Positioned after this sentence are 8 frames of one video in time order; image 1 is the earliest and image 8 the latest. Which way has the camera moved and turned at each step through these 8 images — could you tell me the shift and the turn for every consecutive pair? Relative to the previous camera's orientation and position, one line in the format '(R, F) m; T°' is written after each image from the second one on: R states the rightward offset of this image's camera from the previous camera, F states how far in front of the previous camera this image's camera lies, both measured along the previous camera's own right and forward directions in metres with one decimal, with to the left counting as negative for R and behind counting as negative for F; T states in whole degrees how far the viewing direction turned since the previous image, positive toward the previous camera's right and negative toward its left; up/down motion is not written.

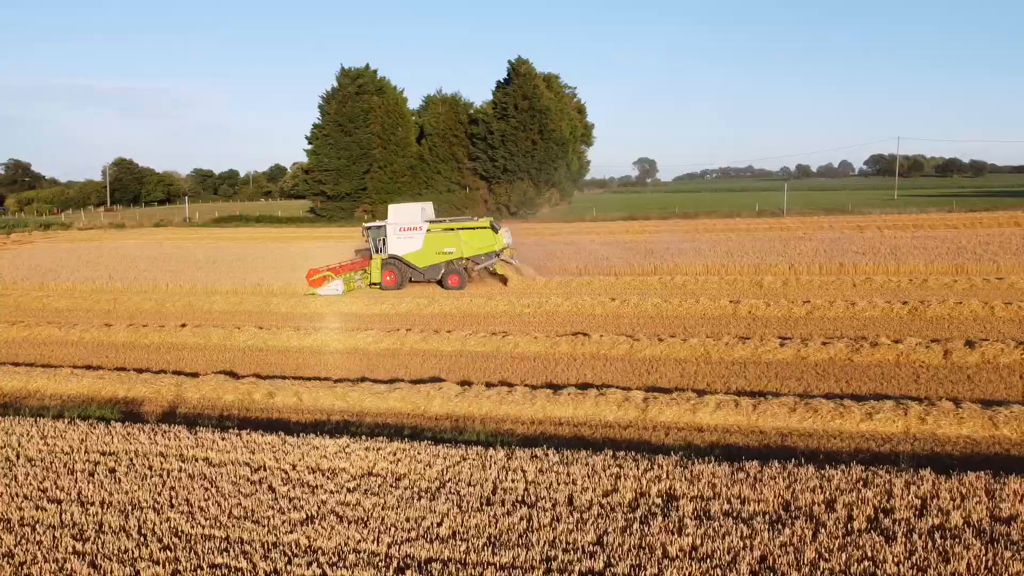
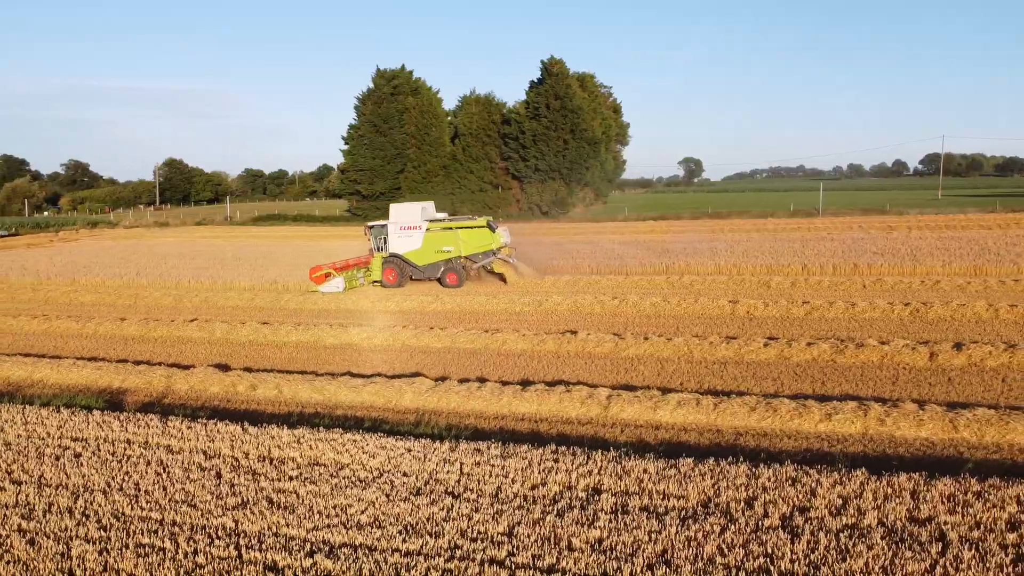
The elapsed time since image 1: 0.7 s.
(+1.0, -0.1) m; -3°
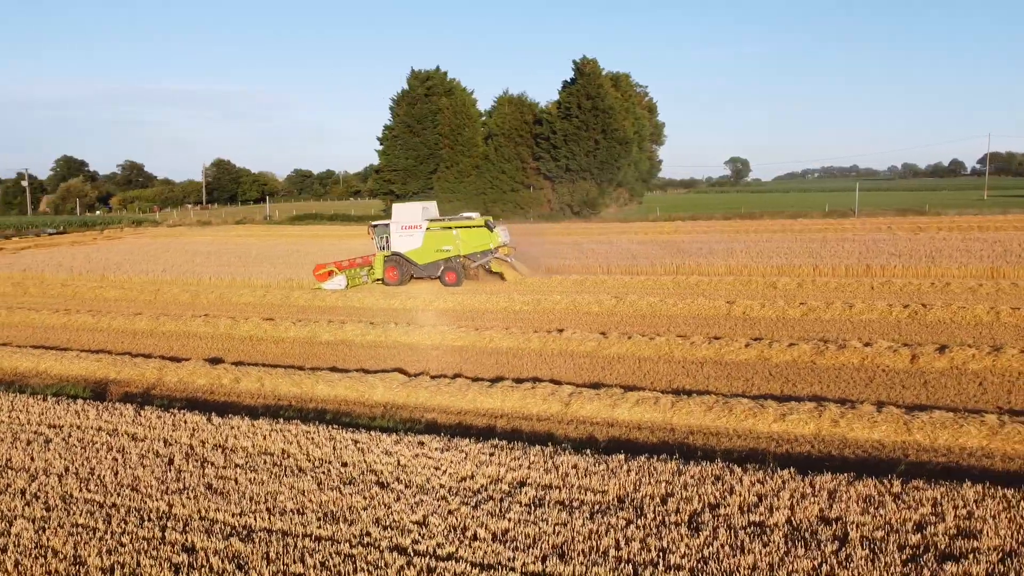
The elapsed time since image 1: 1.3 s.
(+1.0, -0.1) m; -3°
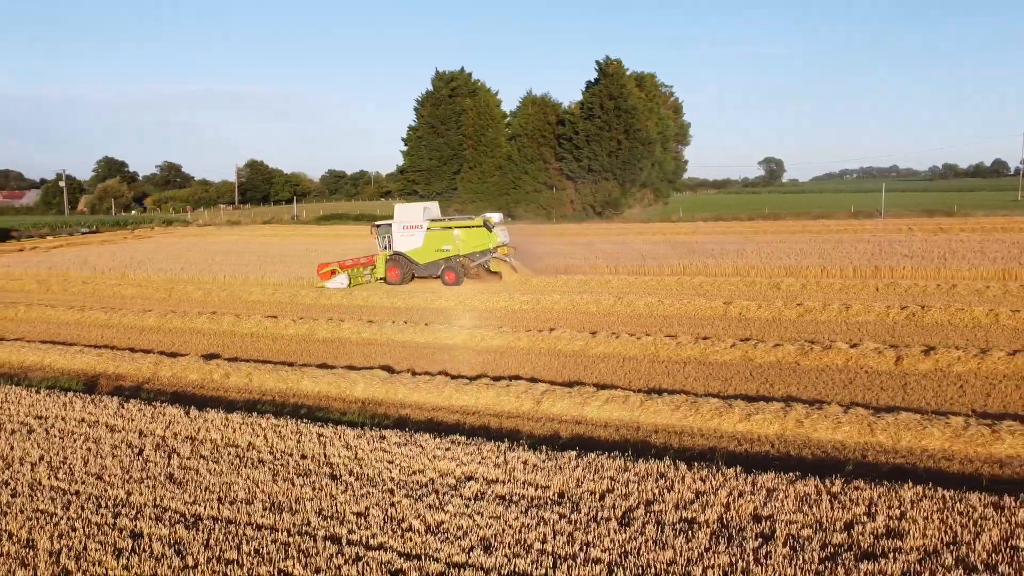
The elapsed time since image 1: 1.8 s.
(+0.7, -0.1) m; -2°
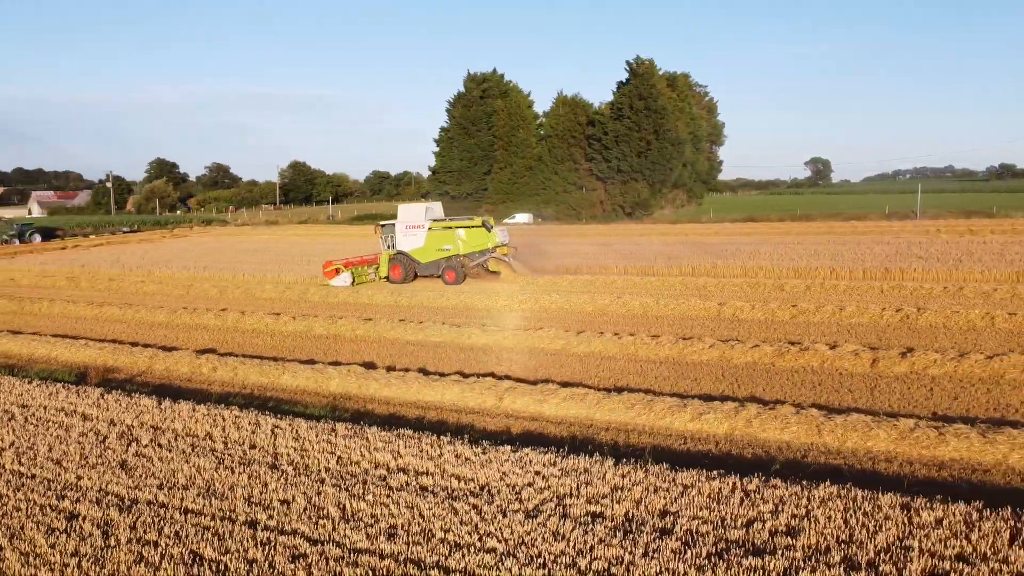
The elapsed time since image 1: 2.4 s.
(+1.0, -0.1) m; -3°
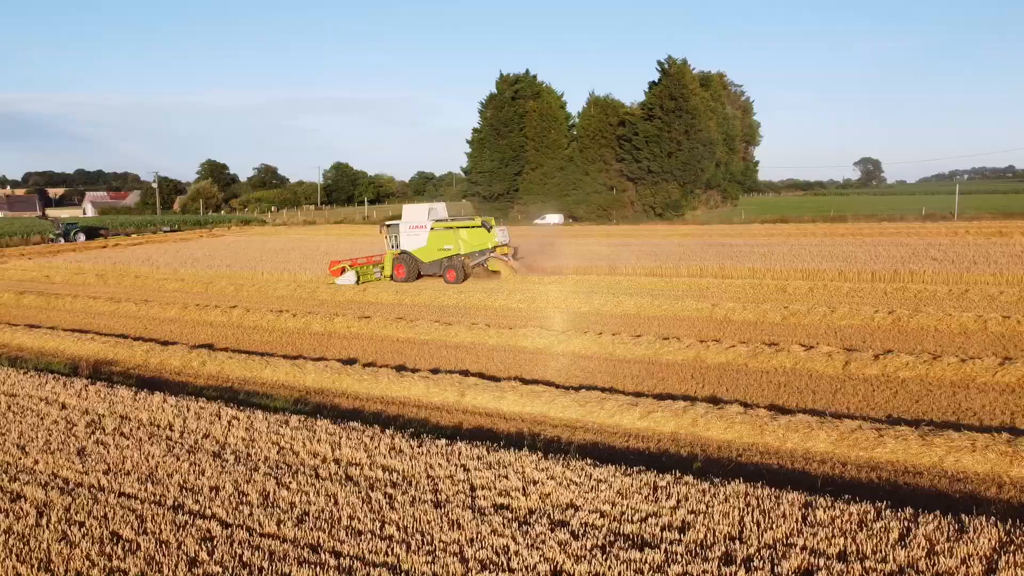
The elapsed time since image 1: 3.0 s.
(+1.1, -0.1) m; -3°
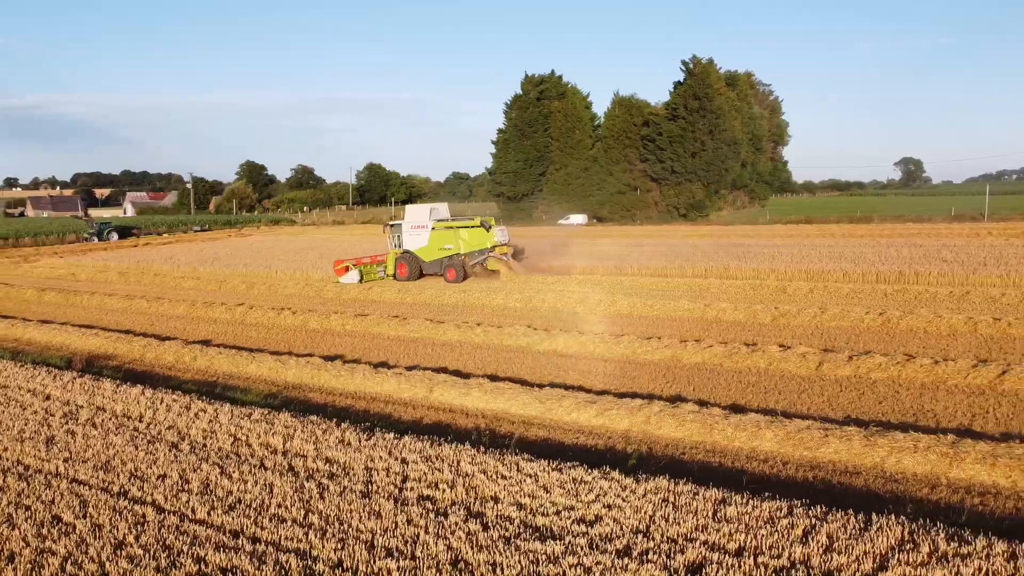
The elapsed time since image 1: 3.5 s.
(+0.9, -0.1) m; -3°
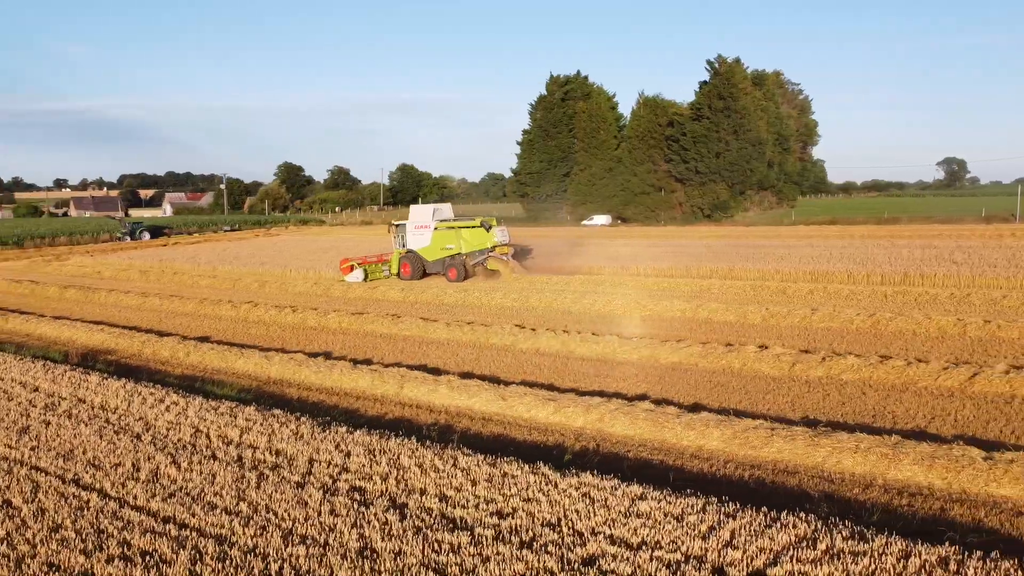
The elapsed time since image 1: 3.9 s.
(+0.9, -0.1) m; -3°
